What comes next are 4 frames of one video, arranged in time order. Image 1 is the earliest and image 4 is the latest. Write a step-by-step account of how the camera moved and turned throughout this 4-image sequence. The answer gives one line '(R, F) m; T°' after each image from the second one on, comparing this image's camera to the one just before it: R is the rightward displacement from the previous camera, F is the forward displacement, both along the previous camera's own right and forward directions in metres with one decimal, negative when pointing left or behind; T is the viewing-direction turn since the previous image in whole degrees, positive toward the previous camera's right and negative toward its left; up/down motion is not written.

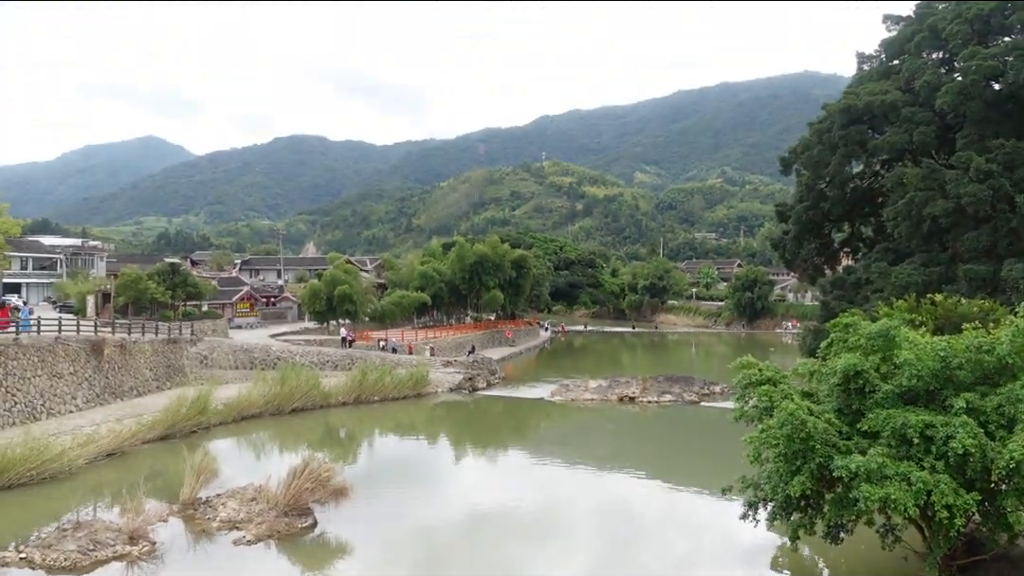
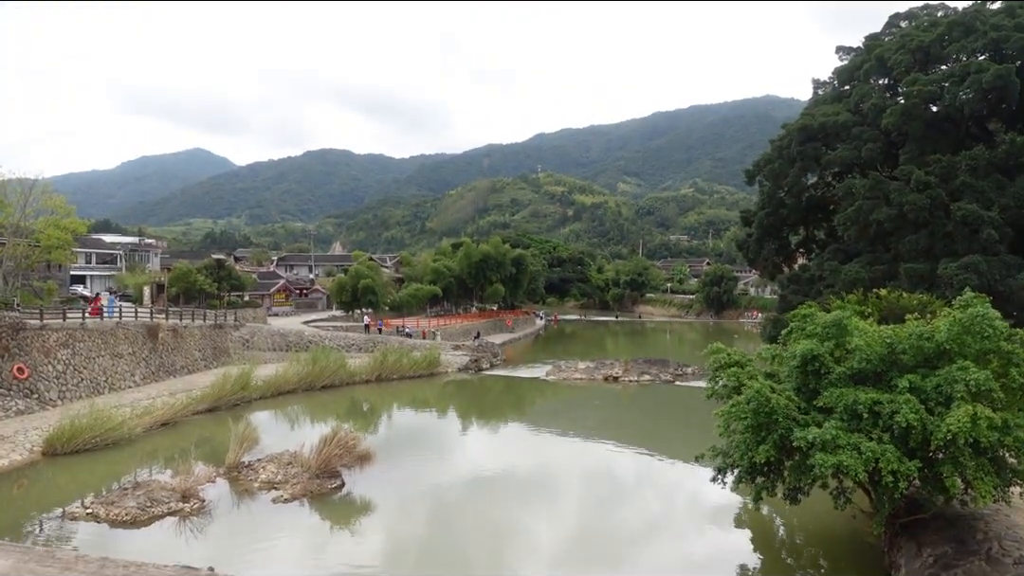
(+0.4, -3.2) m; -1°
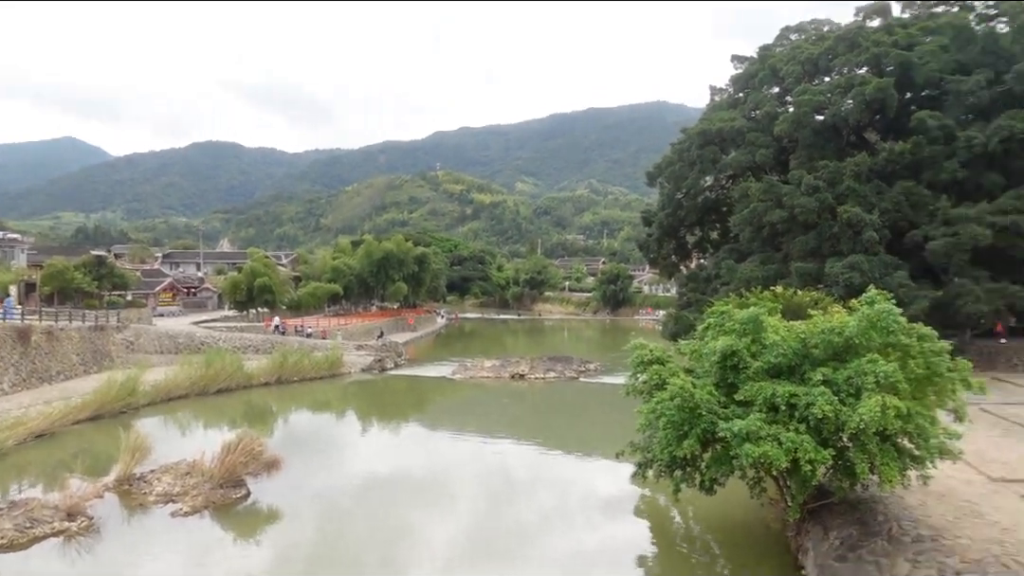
(+0.3, +0.2) m; +7°
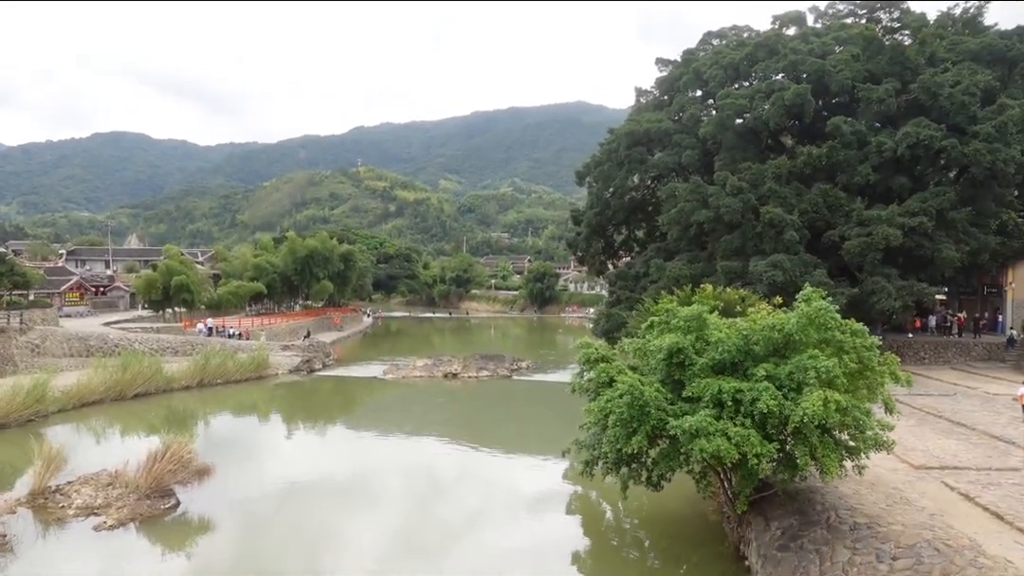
(+0.3, +0.1) m; +5°
